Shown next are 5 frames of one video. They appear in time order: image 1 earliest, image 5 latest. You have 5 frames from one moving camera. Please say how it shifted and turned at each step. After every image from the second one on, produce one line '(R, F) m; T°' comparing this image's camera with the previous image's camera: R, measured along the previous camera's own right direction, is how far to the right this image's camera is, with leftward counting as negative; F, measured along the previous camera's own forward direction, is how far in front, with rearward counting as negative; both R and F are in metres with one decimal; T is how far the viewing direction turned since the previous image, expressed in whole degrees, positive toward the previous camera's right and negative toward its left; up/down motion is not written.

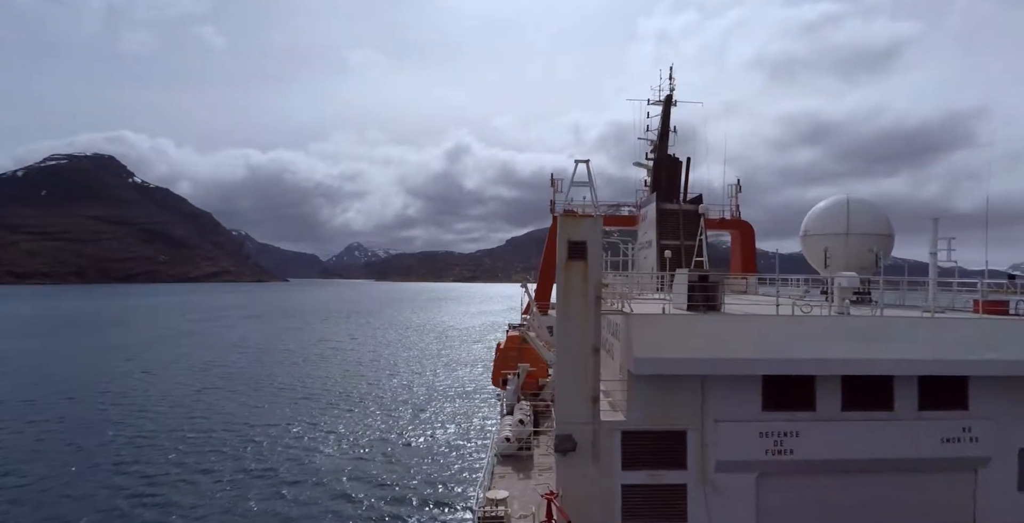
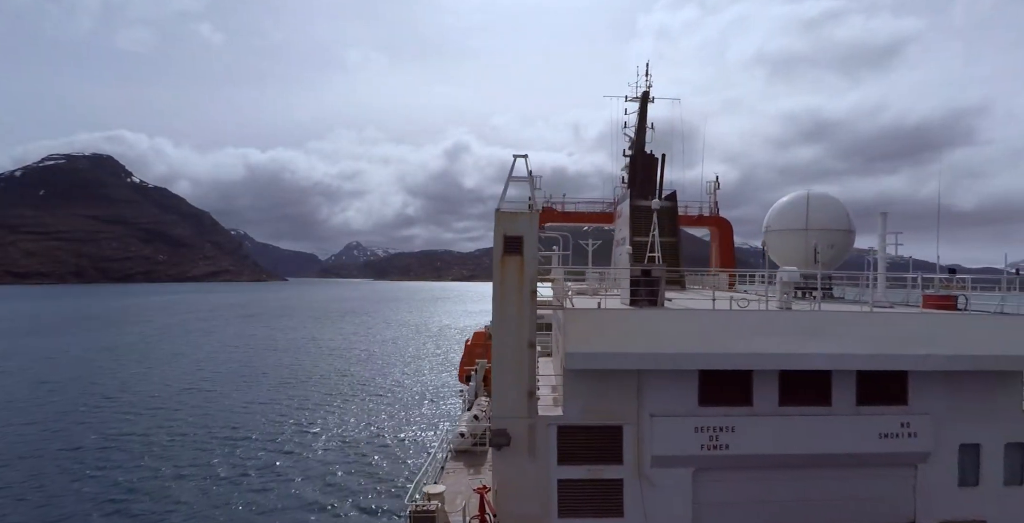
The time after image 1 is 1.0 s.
(-5.2, +0.8) m; 0°
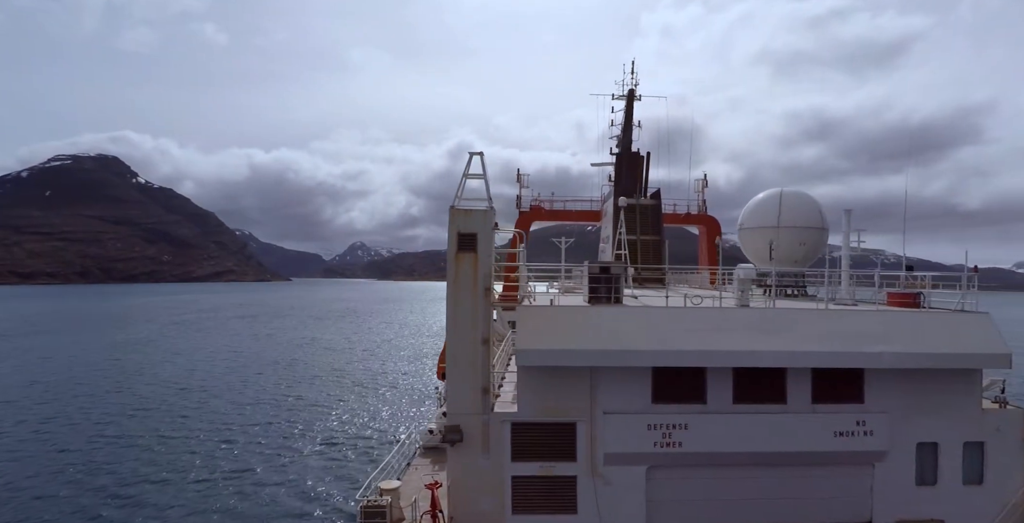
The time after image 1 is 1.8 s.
(+1.0, +0.1) m; 0°
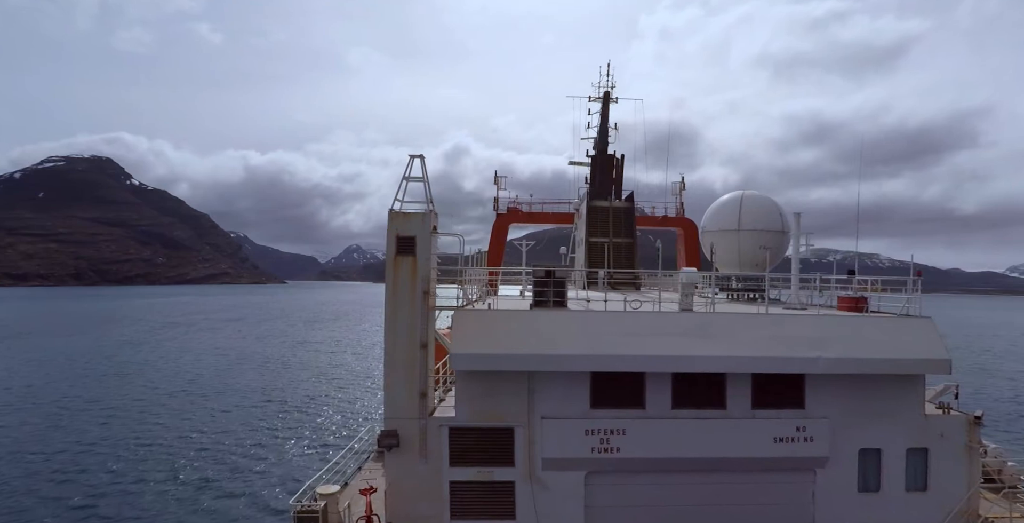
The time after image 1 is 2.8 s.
(+1.2, +0.2) m; 0°
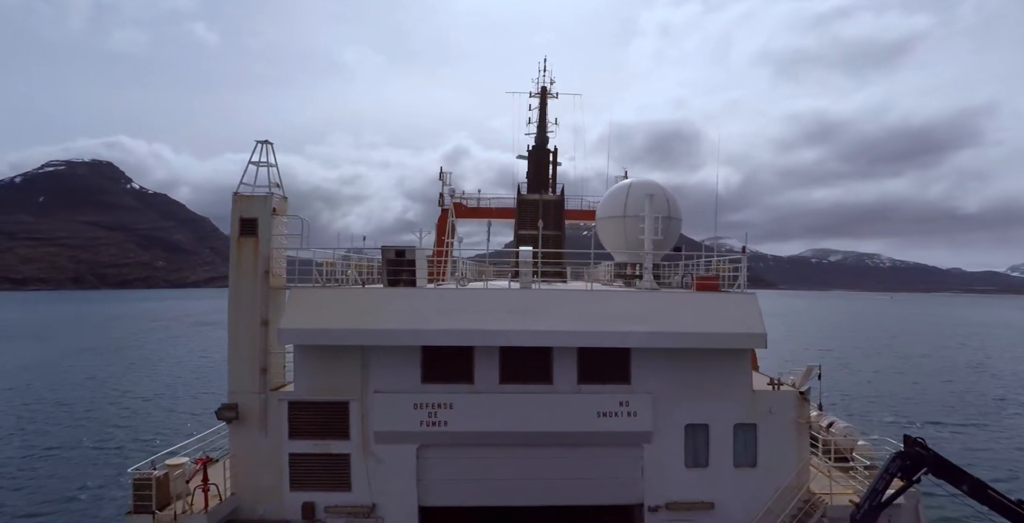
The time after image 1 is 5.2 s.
(+3.4, -0.3) m; 0°
